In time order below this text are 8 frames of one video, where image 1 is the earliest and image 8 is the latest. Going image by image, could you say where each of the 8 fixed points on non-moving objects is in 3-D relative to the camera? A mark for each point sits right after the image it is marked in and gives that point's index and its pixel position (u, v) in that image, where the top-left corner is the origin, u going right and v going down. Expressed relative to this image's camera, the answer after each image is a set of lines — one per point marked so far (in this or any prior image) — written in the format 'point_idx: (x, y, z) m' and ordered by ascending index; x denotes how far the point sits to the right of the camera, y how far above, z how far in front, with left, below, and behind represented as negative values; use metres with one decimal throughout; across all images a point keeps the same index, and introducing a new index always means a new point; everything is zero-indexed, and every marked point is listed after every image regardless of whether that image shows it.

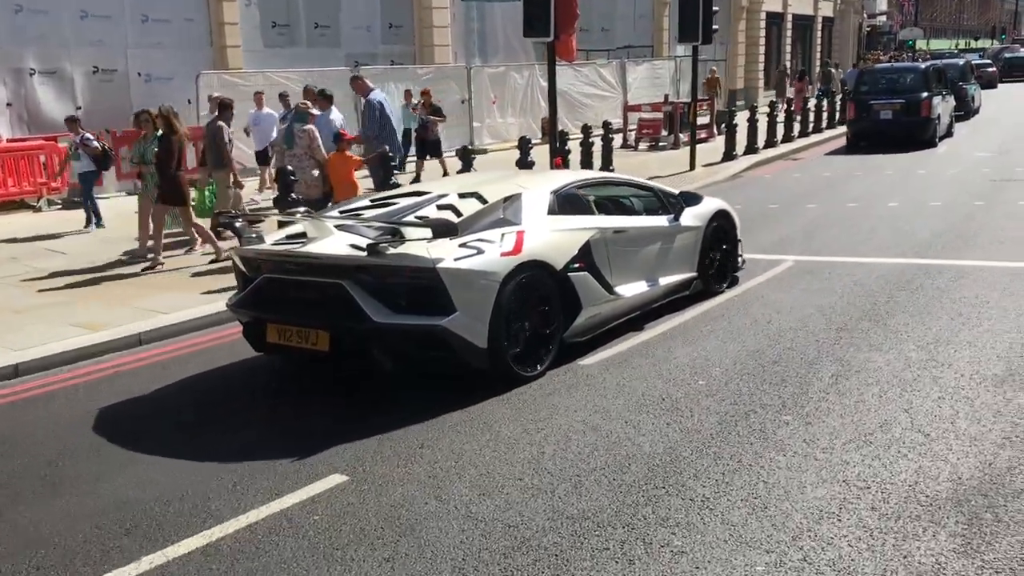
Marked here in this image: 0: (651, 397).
0: (+1.2, -0.9, +7.5) m
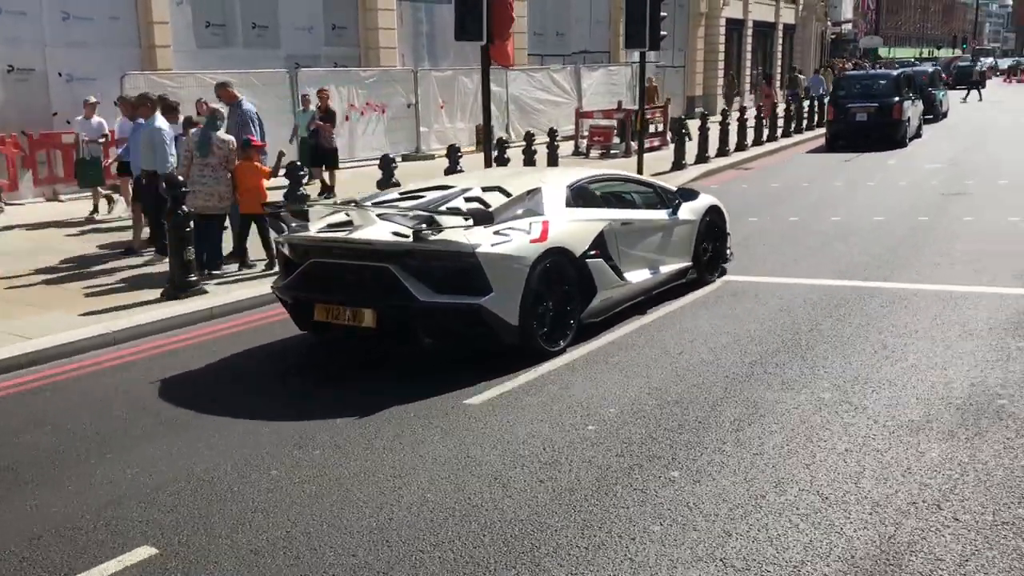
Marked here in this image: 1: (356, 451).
0: (+0.2, -1.2, +6.8) m
1: (-1.2, -1.2, +6.8) m
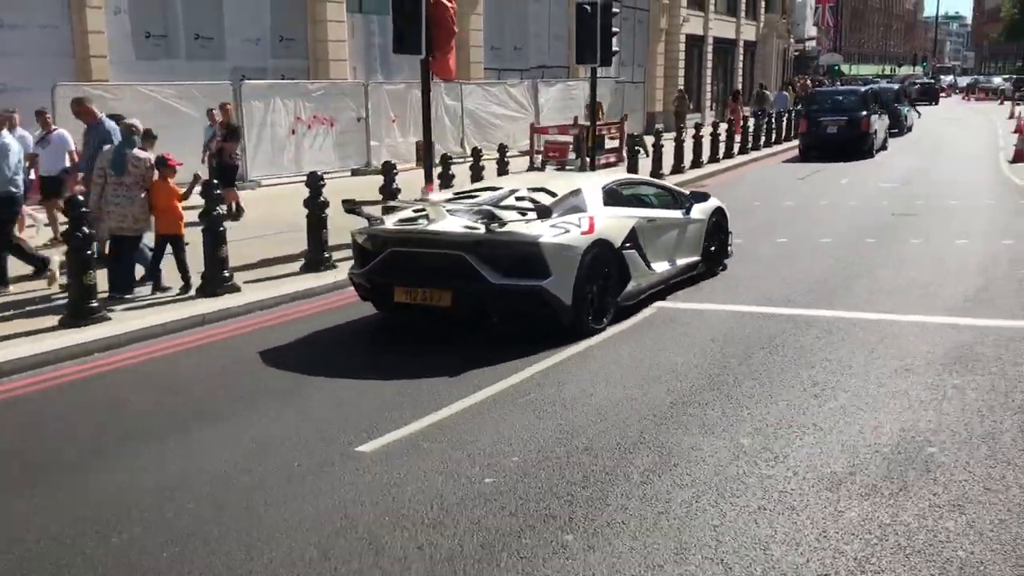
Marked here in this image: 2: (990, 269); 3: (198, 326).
0: (-0.6, -1.5, +6.3) m
1: (-2.0, -1.5, +6.2) m
2: (+7.6, +0.3, +14.4) m
3: (-3.8, -0.5, +10.9) m
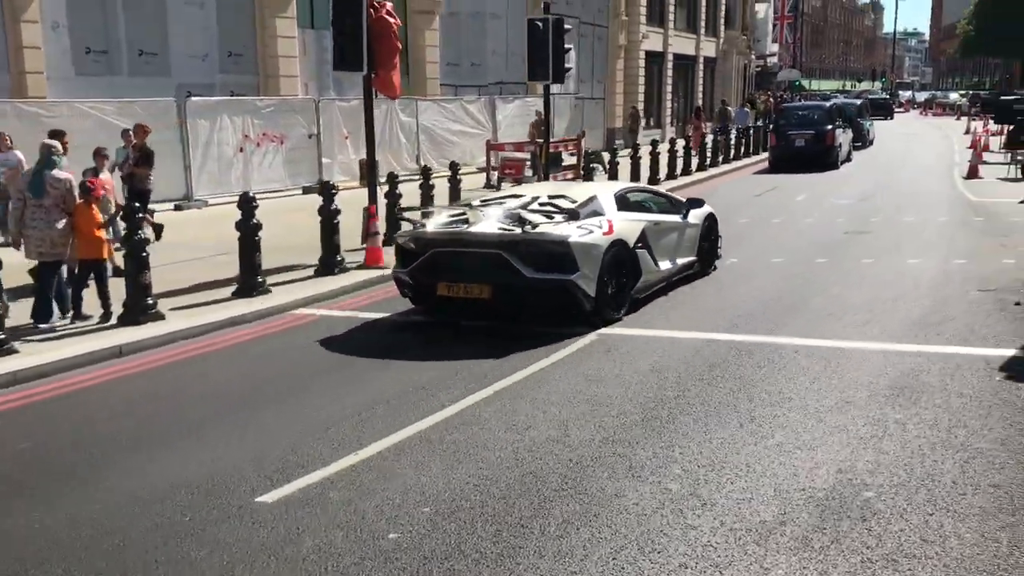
0: (-1.3, -1.8, +5.9) m
1: (-2.6, -1.8, +5.7) m
2: (+6.8, 0.0, +14.2) m
3: (-4.6, -0.8, +10.4) m
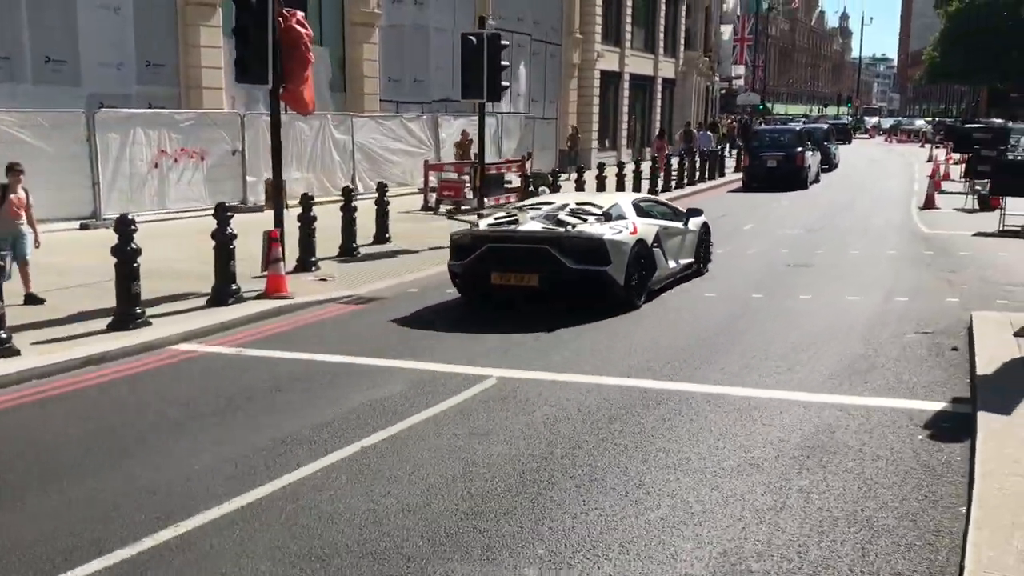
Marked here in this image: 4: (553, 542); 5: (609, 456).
0: (-2.5, -2.2, +4.9) m
1: (-3.8, -2.2, +4.8) m
2: (+5.5, -0.7, +13.4) m
3: (-5.9, -1.2, +9.5) m
4: (+0.2, -1.9, +6.9) m
5: (+0.9, -1.6, +8.8) m
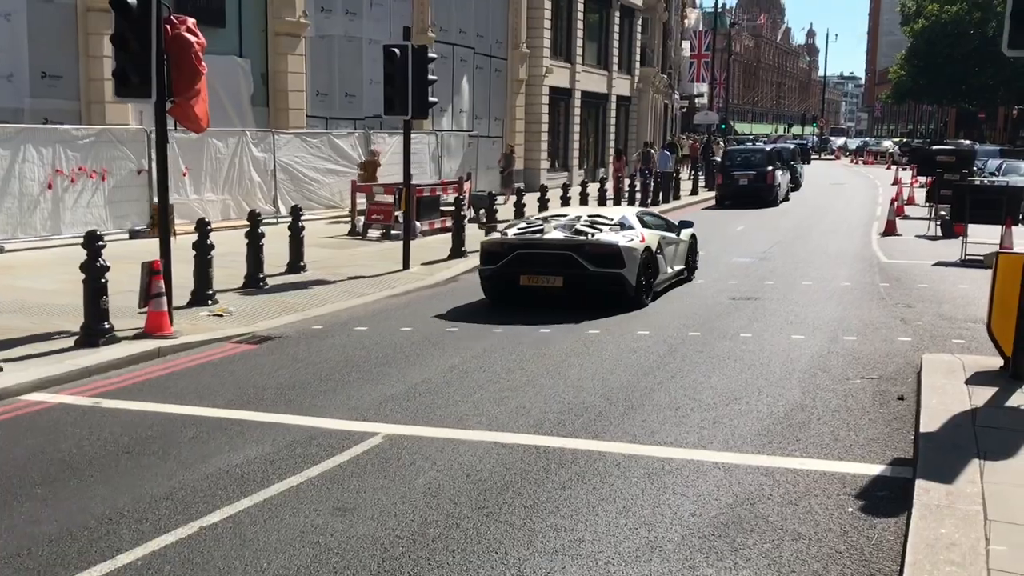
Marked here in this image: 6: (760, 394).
0: (-3.6, -2.6, +3.7) m
1: (-5.0, -2.6, +3.6) m
2: (+4.2, -1.3, +12.3) m
3: (-7.1, -1.6, +8.2) m
4: (-0.9, -2.4, +5.8) m
5: (-0.3, -2.1, +7.6) m
6: (+3.2, -1.4, +11.6) m
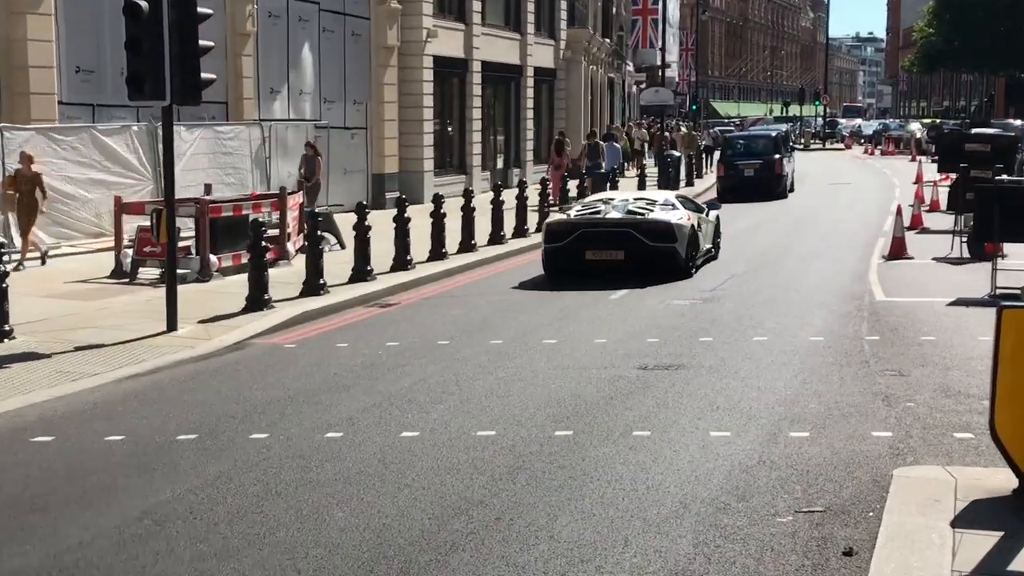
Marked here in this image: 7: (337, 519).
0: (-6.5, -3.8, +0.2) m
1: (-7.8, -3.8, +0.1) m
2: (+1.9, -2.2, +8.2) m
3: (-9.6, -2.6, +4.8) m
4: (-3.6, -3.5, +2.0) m
5: (-2.9, -3.1, +3.8) m
6: (+0.9, -2.3, +7.6) m
7: (-1.5, -2.2, +7.8) m
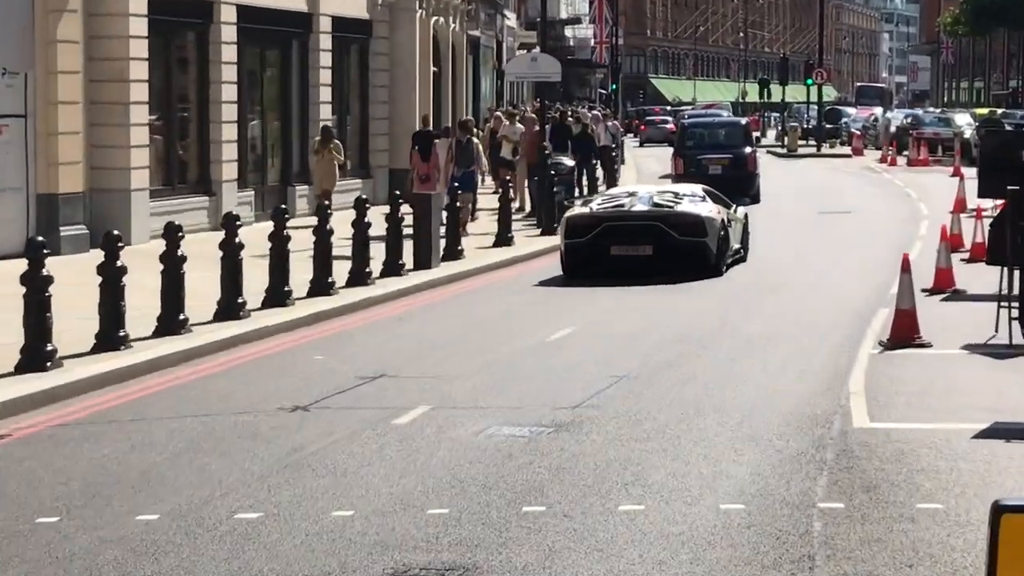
0: (-9.7, -5.2, -3.3) m
1: (-11.1, -5.2, -3.3) m
2: (-0.6, -3.3, +3.8) m
3: (-12.4, -3.6, +1.5) m
4: (-6.7, -4.9, -1.8) m
5: (-5.9, -4.4, -0.1) m
6: (-1.7, -3.5, +3.3) m
7: (-4.1, -3.2, +3.7) m
